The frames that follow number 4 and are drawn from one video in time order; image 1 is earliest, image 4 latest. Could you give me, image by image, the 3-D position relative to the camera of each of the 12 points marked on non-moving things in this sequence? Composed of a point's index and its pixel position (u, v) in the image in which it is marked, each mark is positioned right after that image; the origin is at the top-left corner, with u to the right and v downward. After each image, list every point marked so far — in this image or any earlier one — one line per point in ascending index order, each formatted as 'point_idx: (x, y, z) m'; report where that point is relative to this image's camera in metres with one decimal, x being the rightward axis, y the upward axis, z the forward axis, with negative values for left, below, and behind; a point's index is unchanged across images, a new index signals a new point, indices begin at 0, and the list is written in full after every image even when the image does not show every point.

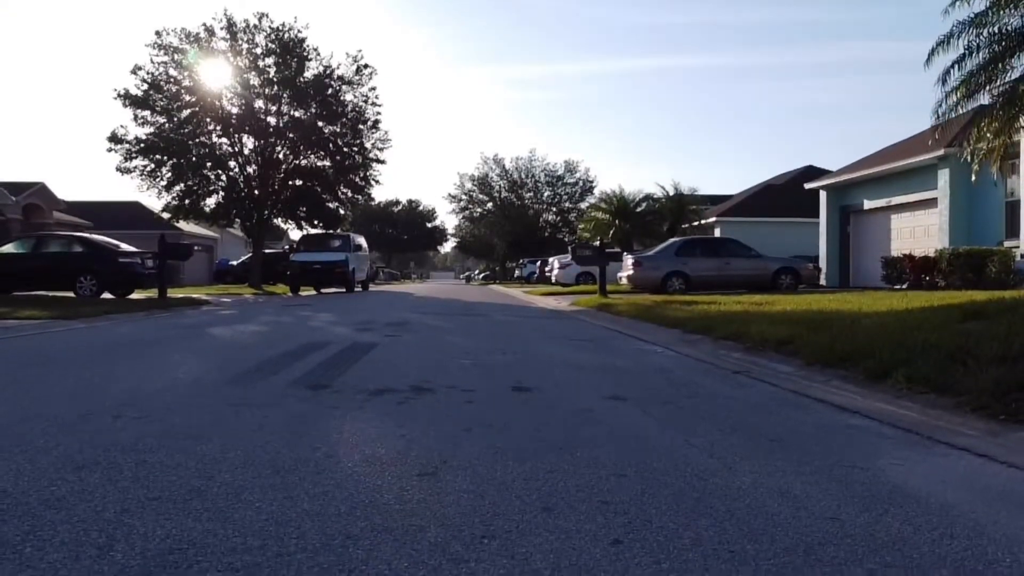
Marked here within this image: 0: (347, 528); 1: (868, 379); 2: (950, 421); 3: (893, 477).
0: (-0.7, -1.1, +4.4) m
1: (+3.7, -1.0, +10.4) m
2: (+3.5, -1.1, +8.0) m
3: (+2.2, -1.1, +5.7) m
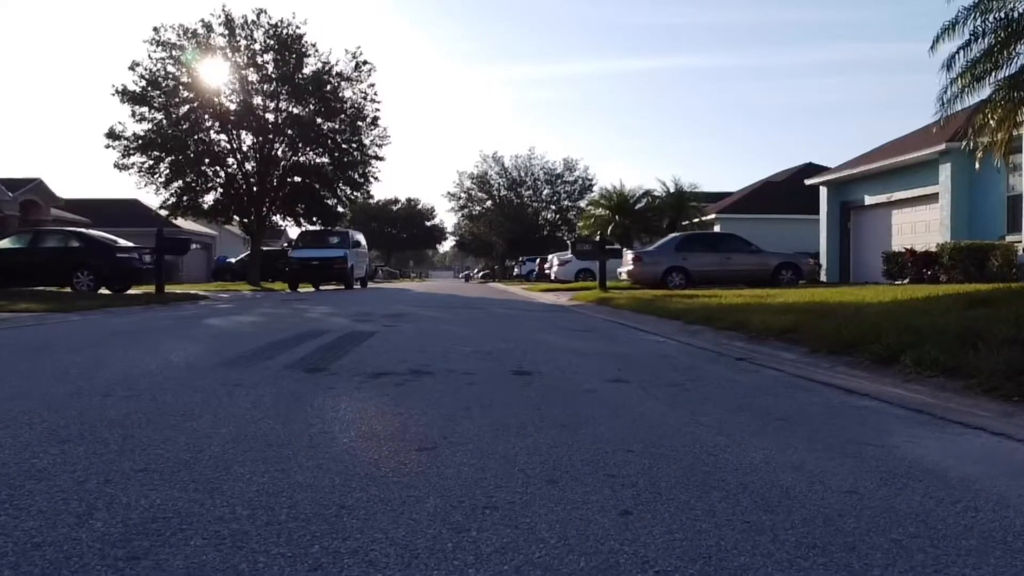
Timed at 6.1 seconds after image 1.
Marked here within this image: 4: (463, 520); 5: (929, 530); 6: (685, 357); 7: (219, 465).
0: (-0.7, -0.9, +4.2) m
1: (+3.7, -0.8, +10.2) m
2: (+3.5, -0.9, +7.8) m
3: (+2.2, -0.9, +5.5) m
4: (-0.2, -0.9, +3.9) m
5: (+1.6, -0.9, +3.9) m
6: (+2.0, -0.8, +11.7) m
7: (-1.4, -0.8, +4.7) m
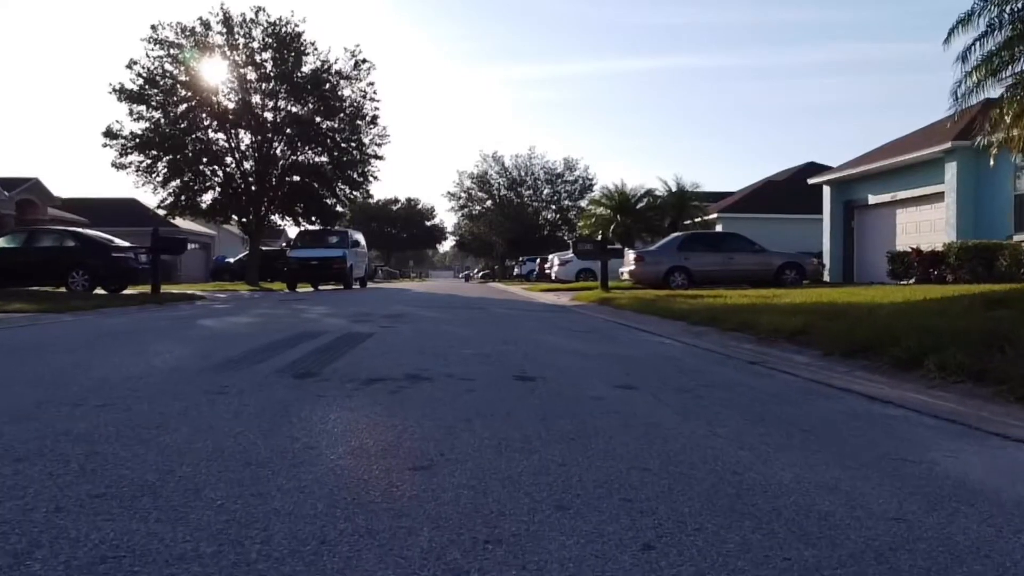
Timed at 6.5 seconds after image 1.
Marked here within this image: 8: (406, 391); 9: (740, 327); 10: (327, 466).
0: (-0.7, -0.9, +3.7) m
1: (+3.7, -0.8, +9.7) m
2: (+3.6, -0.9, +7.4) m
3: (+2.2, -0.9, +5.0) m
4: (-0.2, -0.9, +3.4) m
5: (+1.6, -0.9, +3.4) m
6: (+2.0, -0.8, +11.2) m
7: (-1.4, -0.8, +4.2) m
8: (-0.8, -0.8, +7.4) m
9: (+3.5, -0.6, +15.1) m
10: (-0.9, -0.8, +4.7) m
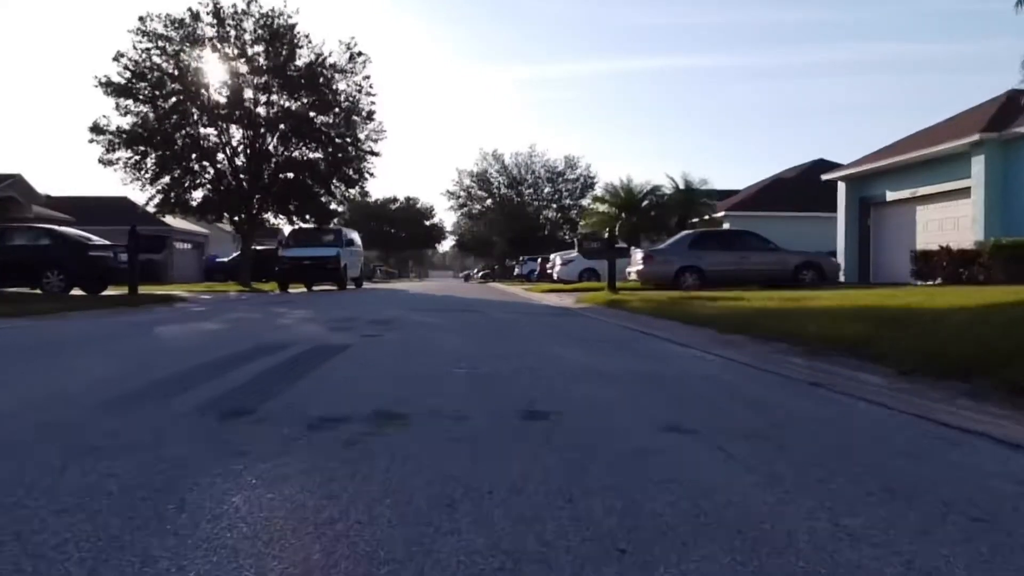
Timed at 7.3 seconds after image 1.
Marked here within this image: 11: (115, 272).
0: (-0.7, -0.9, +1.5) m
1: (+3.8, -0.8, +7.5) m
2: (+3.6, -0.9, +5.1) m
3: (+2.2, -0.9, +2.8) m
4: (-0.1, -1.0, +1.2) m
5: (+1.7, -1.0, +1.2) m
6: (+2.1, -0.8, +9.0) m
7: (-1.3, -0.9, +2.0) m
8: (-0.8, -0.8, +5.2) m
9: (+3.5, -0.6, +12.9) m
10: (-0.8, -0.9, +2.5) m
11: (-8.3, +0.3, +19.5) m
